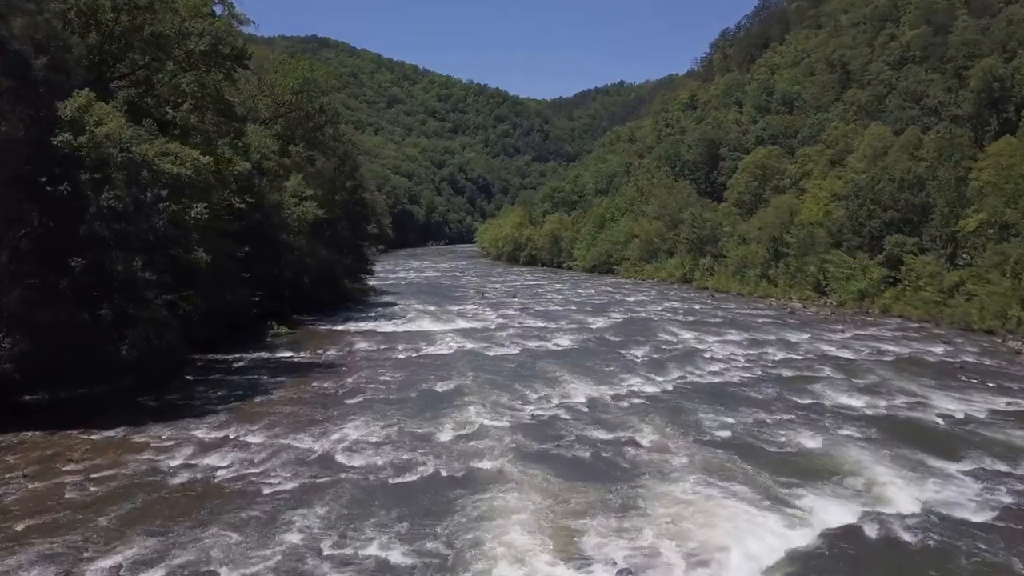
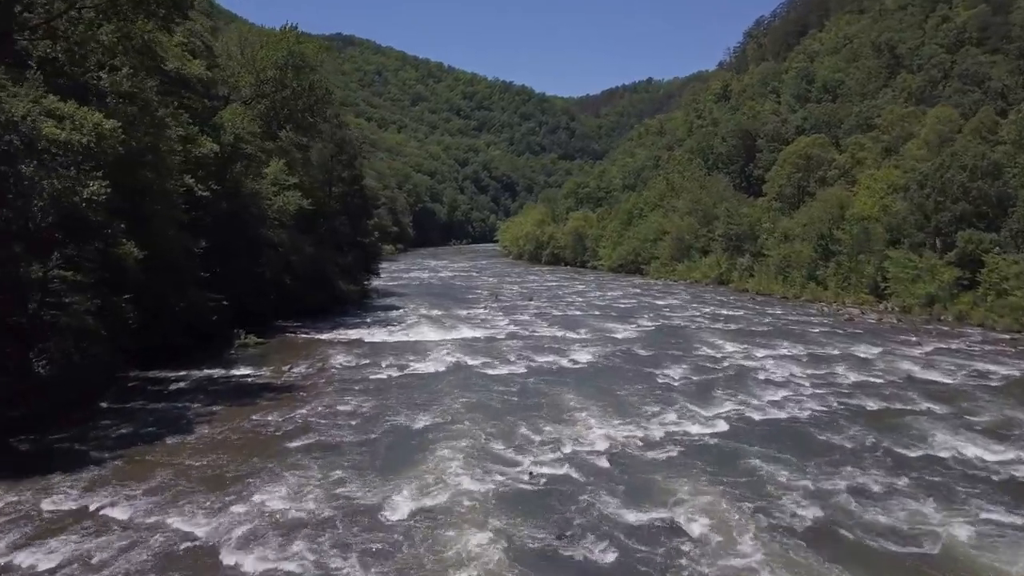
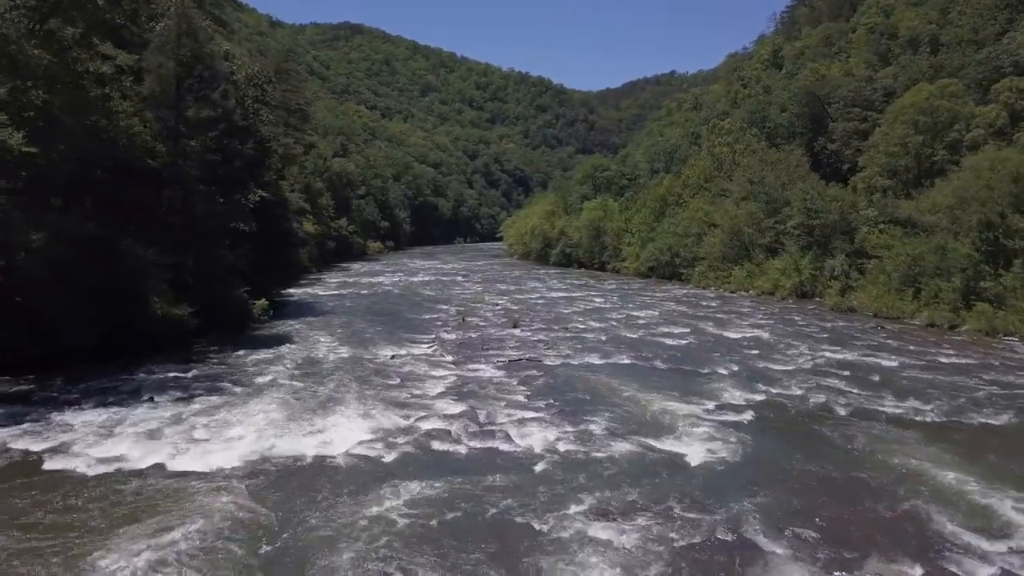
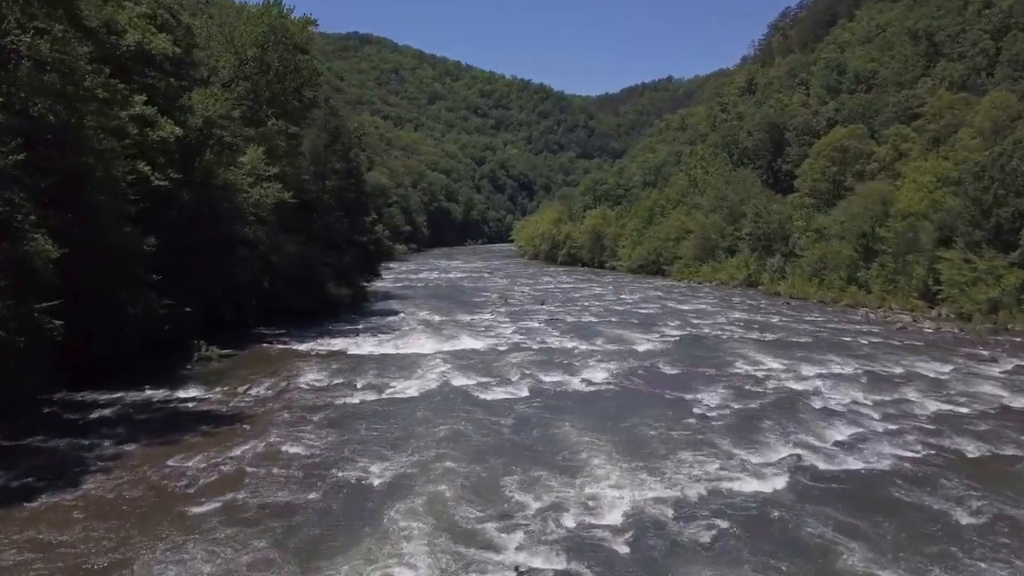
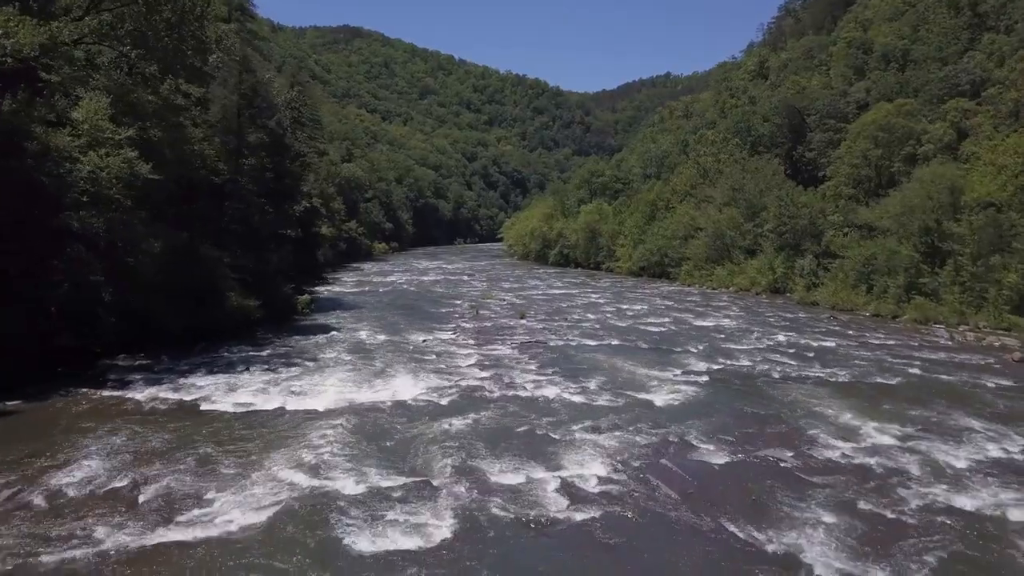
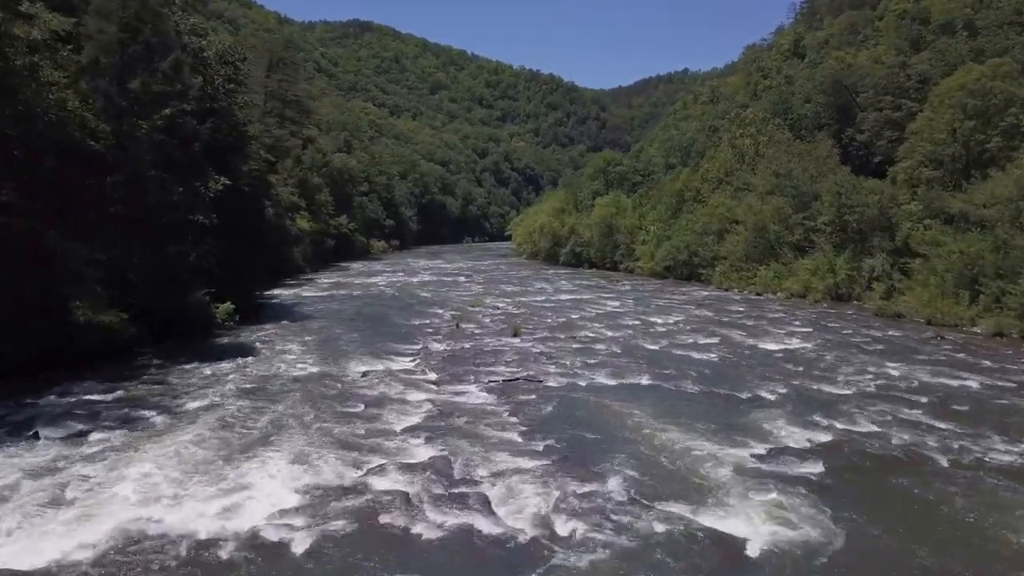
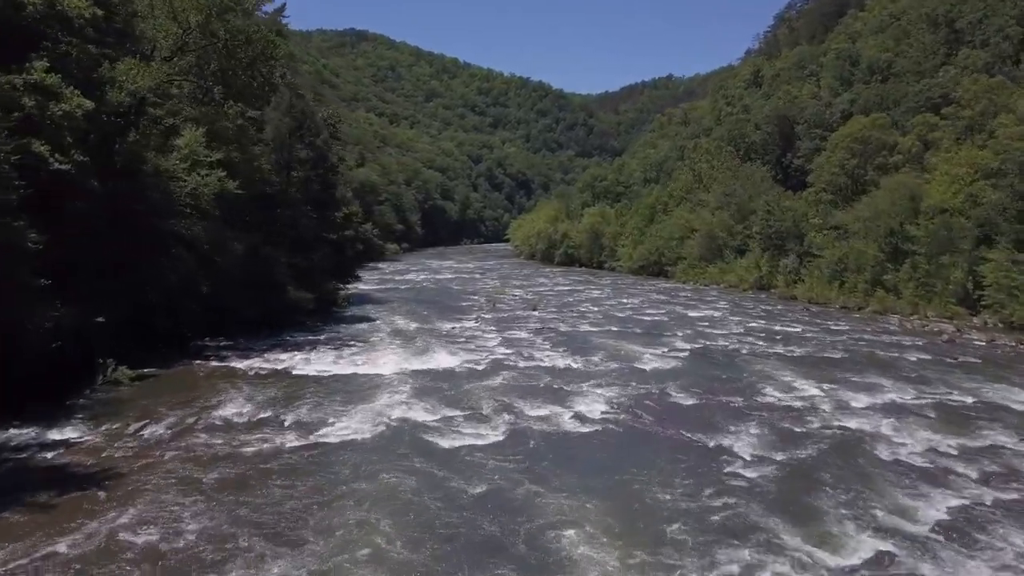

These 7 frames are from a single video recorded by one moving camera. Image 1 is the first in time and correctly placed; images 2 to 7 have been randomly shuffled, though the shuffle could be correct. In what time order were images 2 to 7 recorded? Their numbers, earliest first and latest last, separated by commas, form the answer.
2, 4, 7, 5, 3, 6
